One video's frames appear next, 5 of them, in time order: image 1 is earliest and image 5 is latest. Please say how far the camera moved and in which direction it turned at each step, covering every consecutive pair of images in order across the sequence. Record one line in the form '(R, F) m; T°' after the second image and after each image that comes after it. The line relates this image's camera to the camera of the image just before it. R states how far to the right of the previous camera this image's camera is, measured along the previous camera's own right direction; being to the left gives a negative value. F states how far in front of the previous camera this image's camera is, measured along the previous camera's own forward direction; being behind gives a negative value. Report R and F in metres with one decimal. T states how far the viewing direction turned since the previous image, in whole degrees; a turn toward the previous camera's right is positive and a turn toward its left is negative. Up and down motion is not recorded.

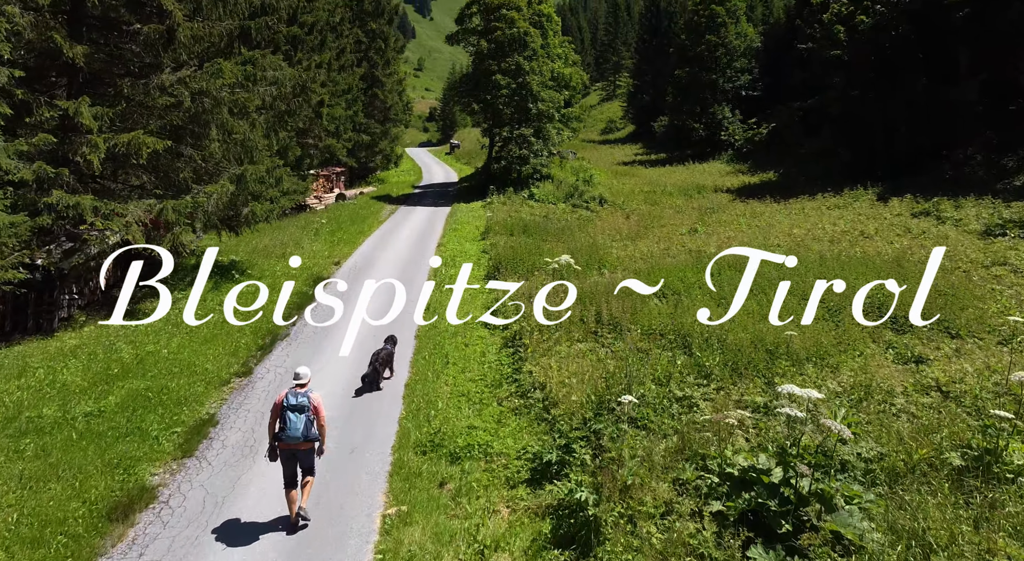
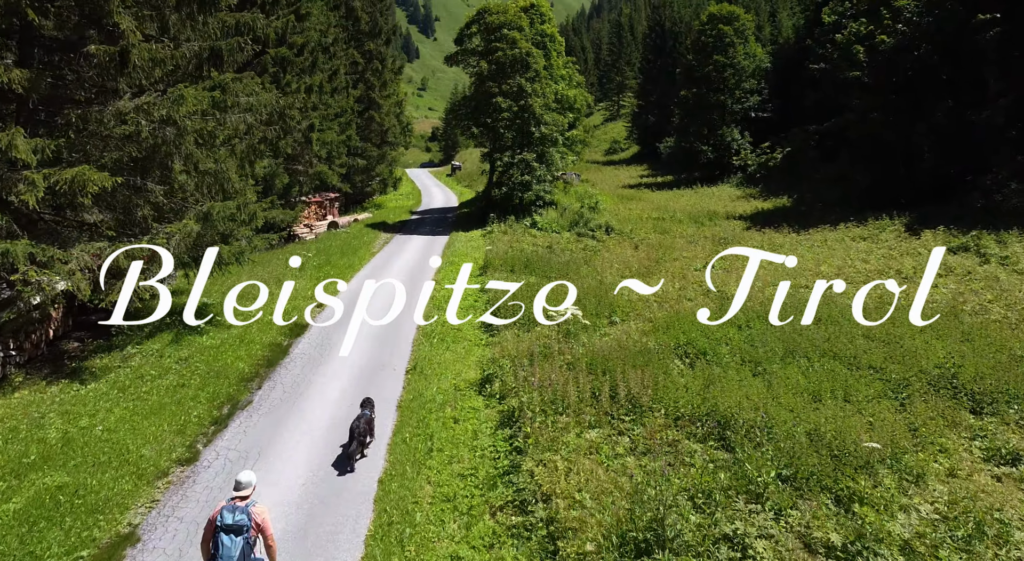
(+0.1, +2.0) m; 0°
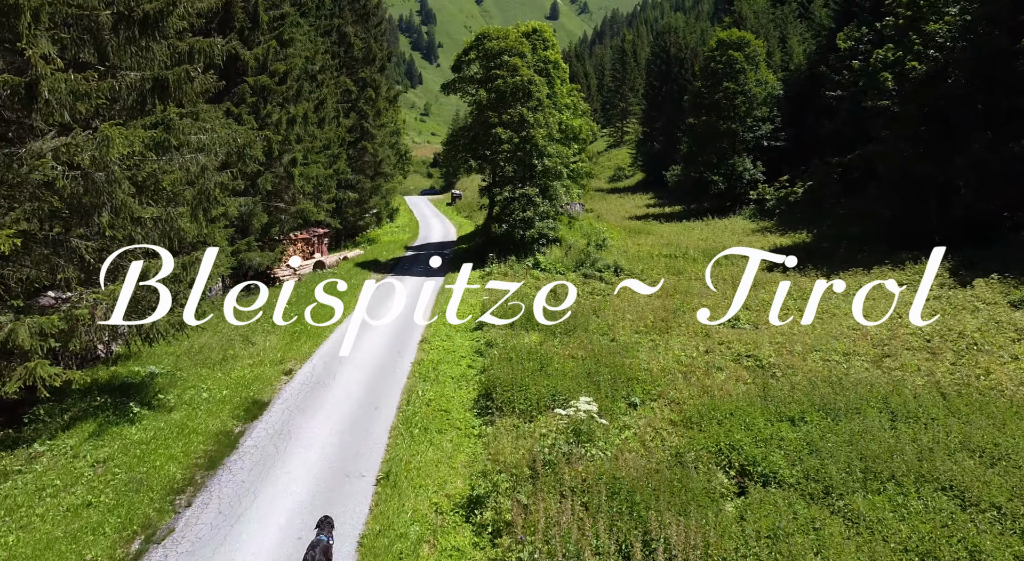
(+0.1, +2.7) m; 0°
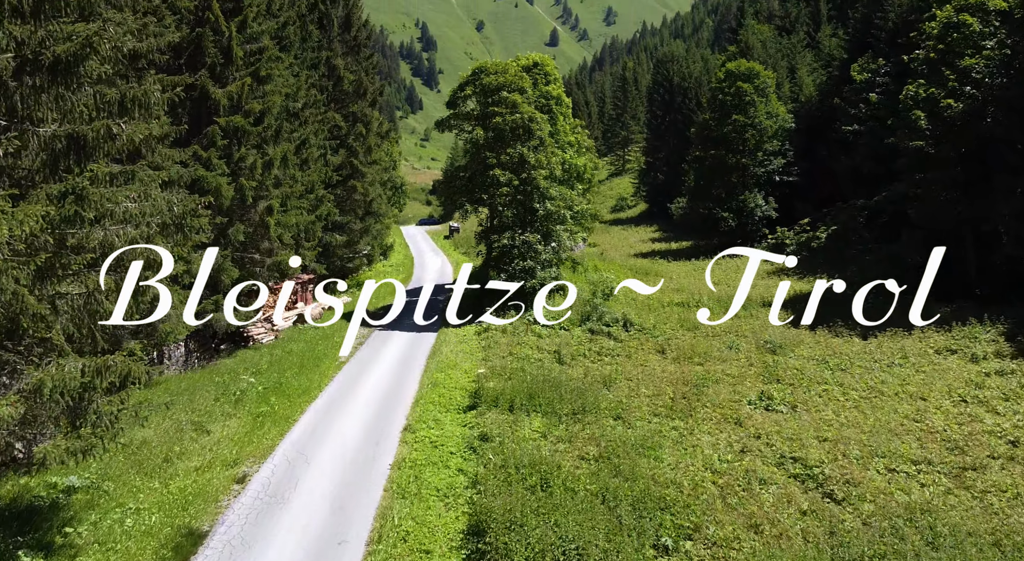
(0.0, +2.8) m; 0°
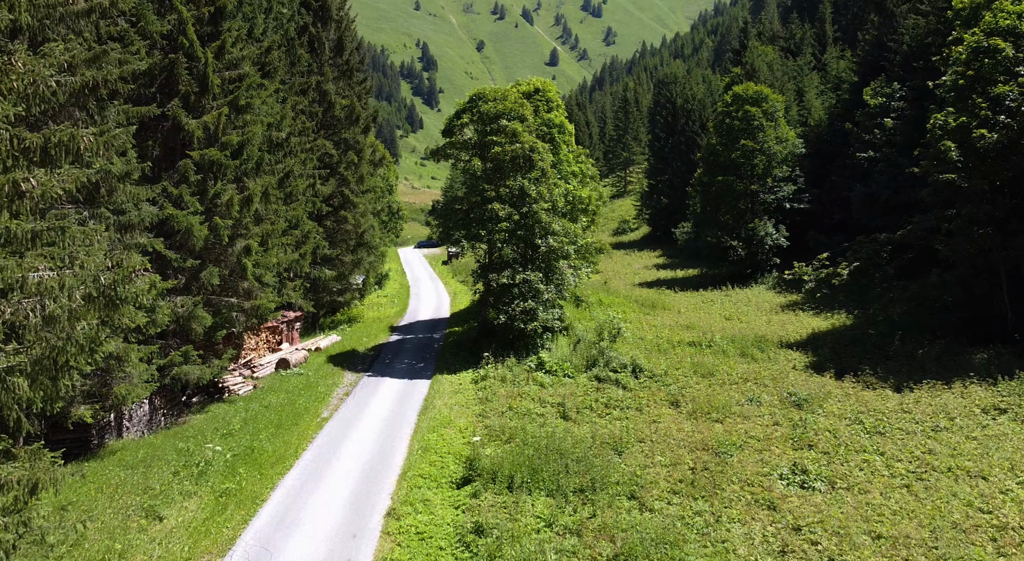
(0.0, +2.2) m; 0°
